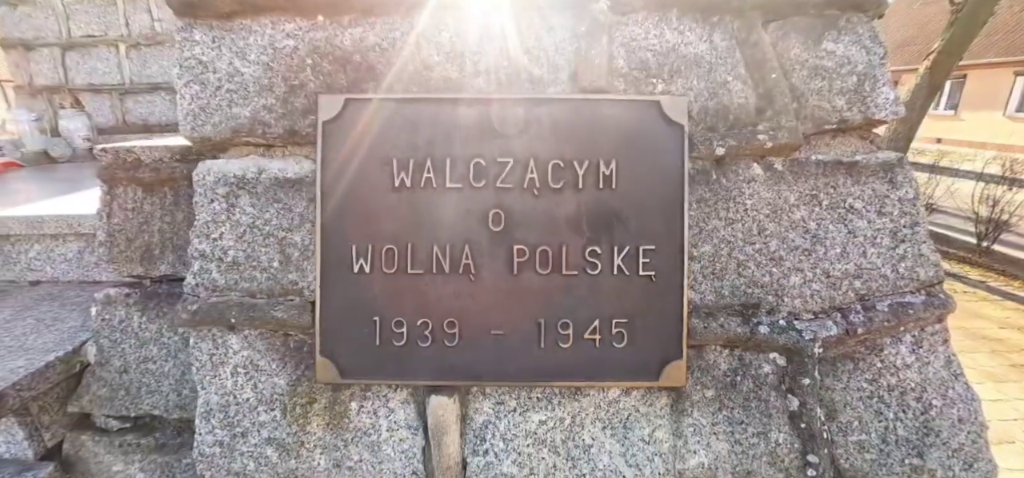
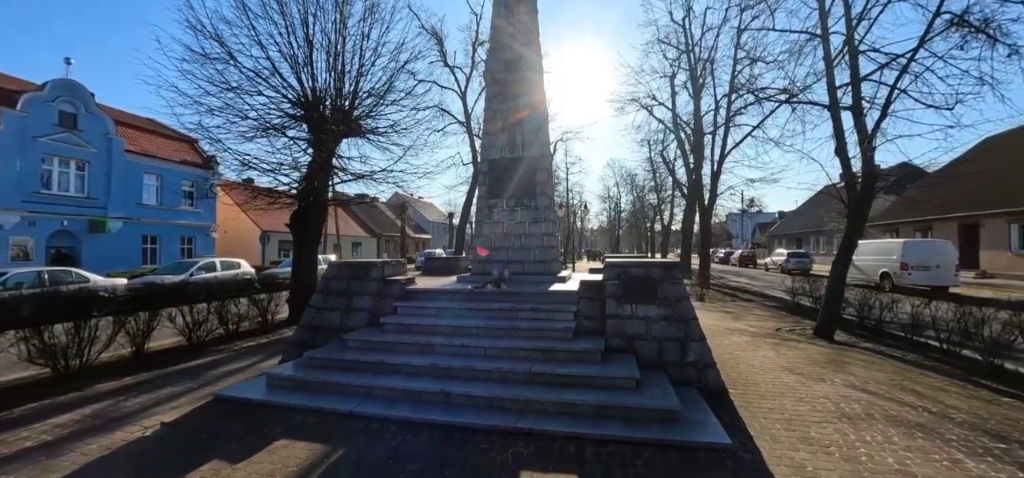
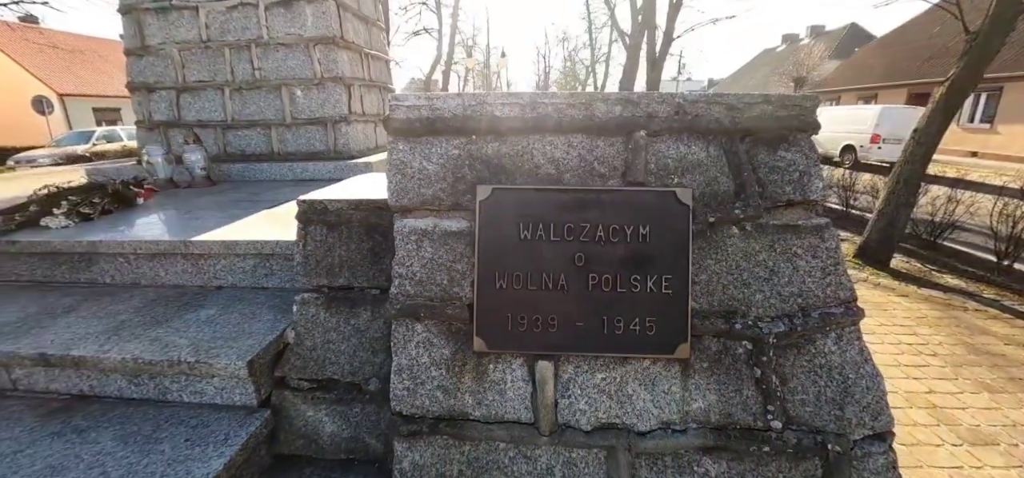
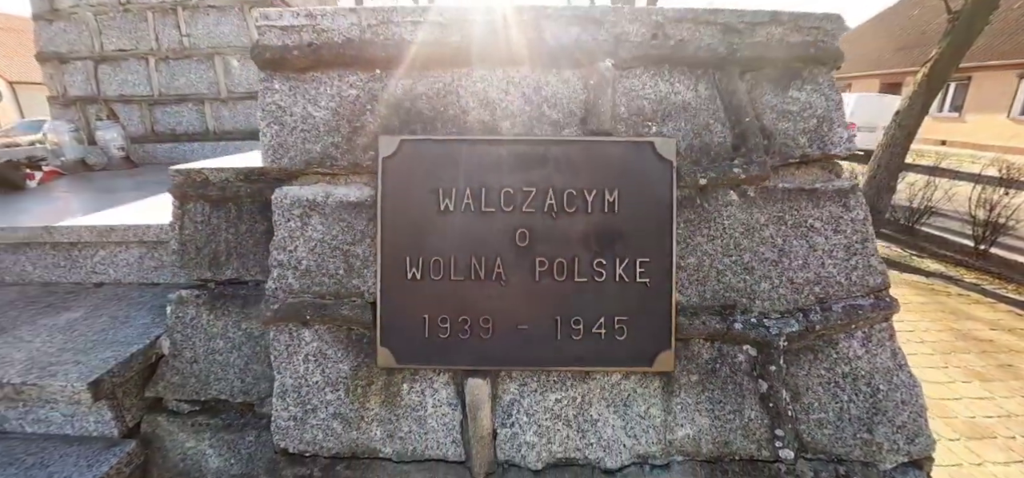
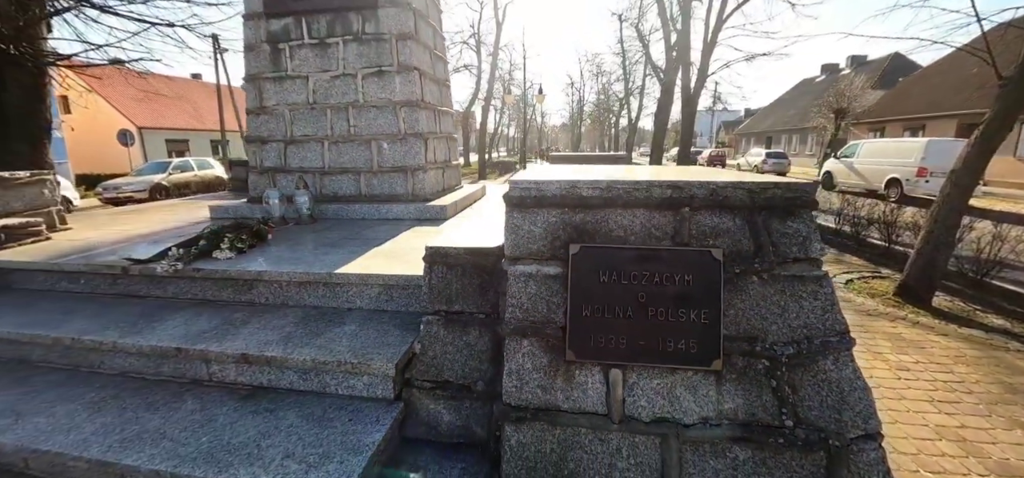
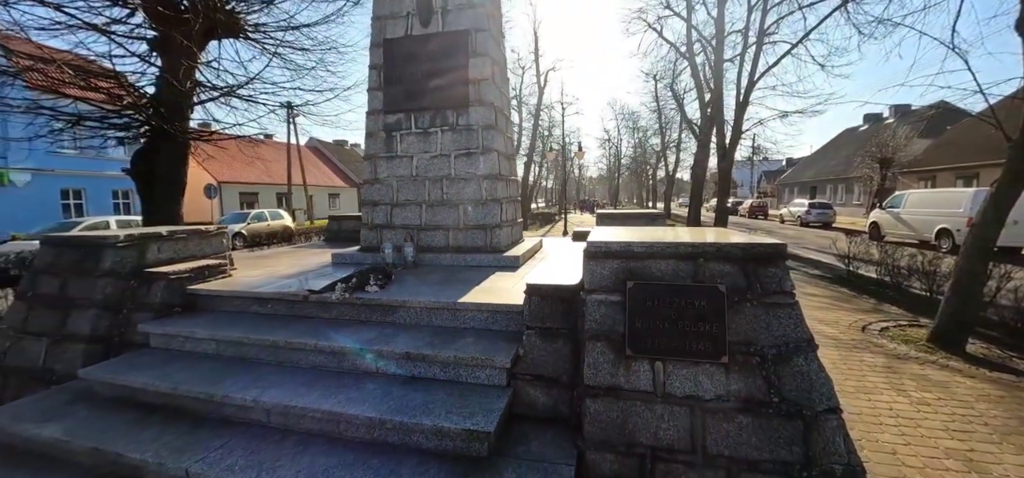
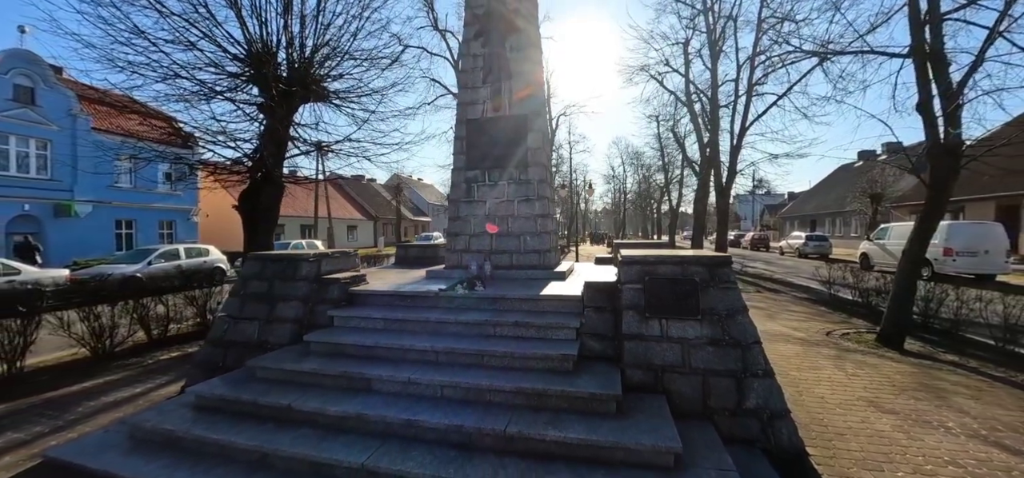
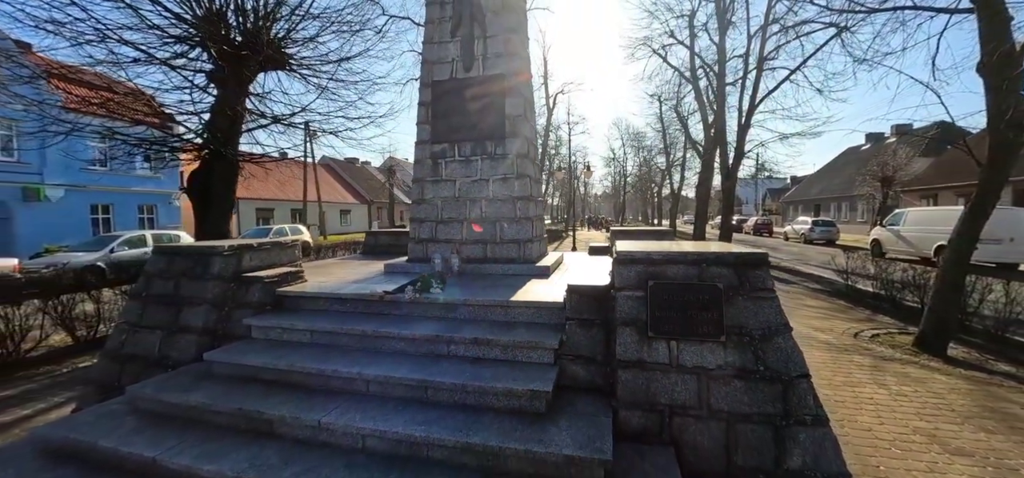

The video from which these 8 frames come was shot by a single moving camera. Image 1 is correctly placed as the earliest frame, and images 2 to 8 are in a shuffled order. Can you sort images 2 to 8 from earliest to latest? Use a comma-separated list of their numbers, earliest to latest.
4, 3, 5, 6, 8, 7, 2
